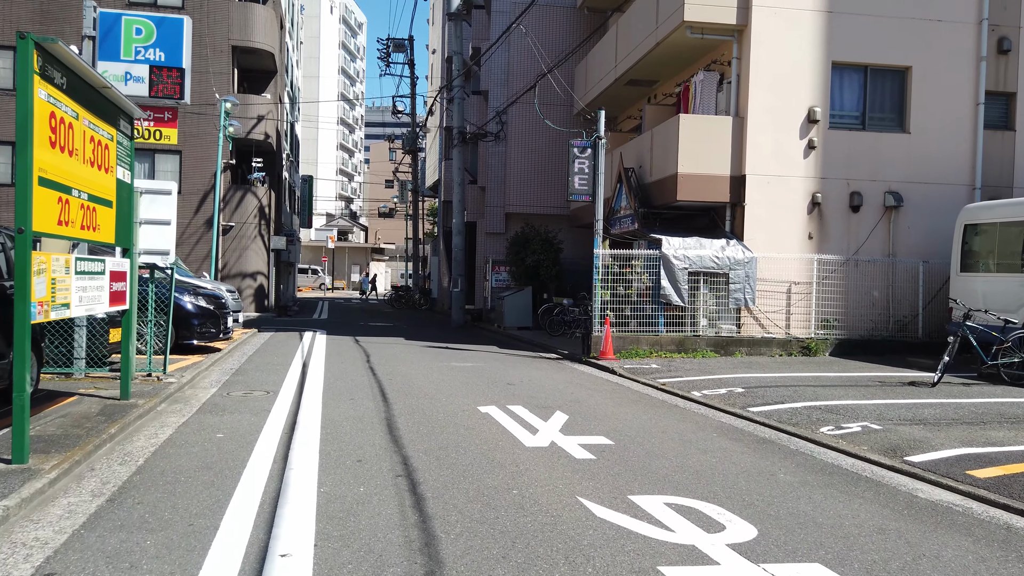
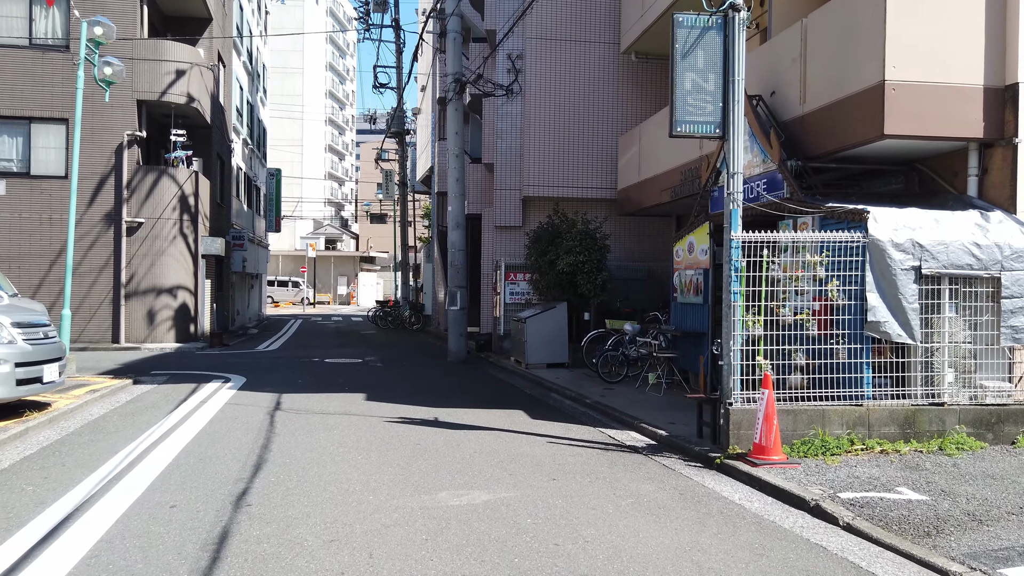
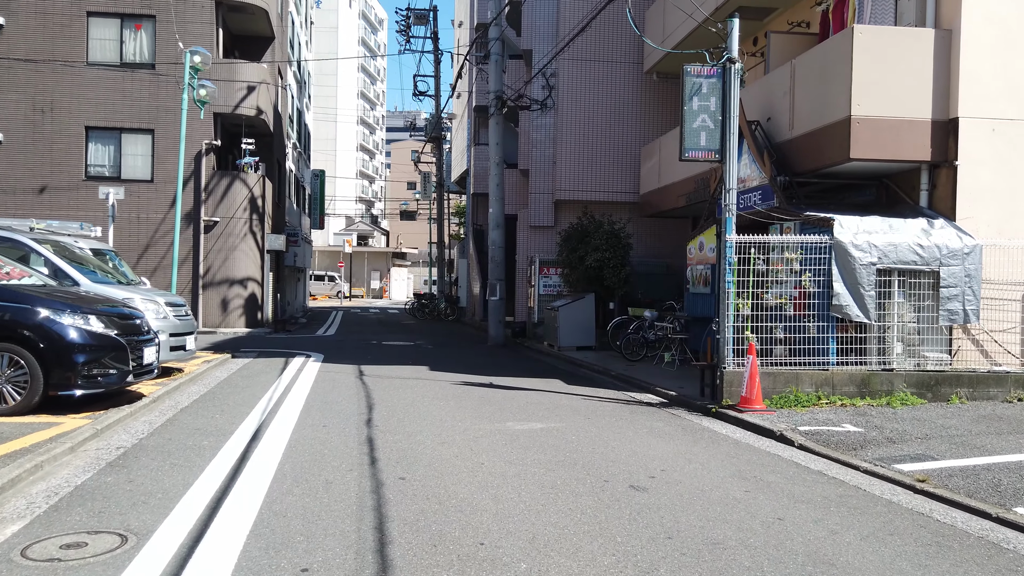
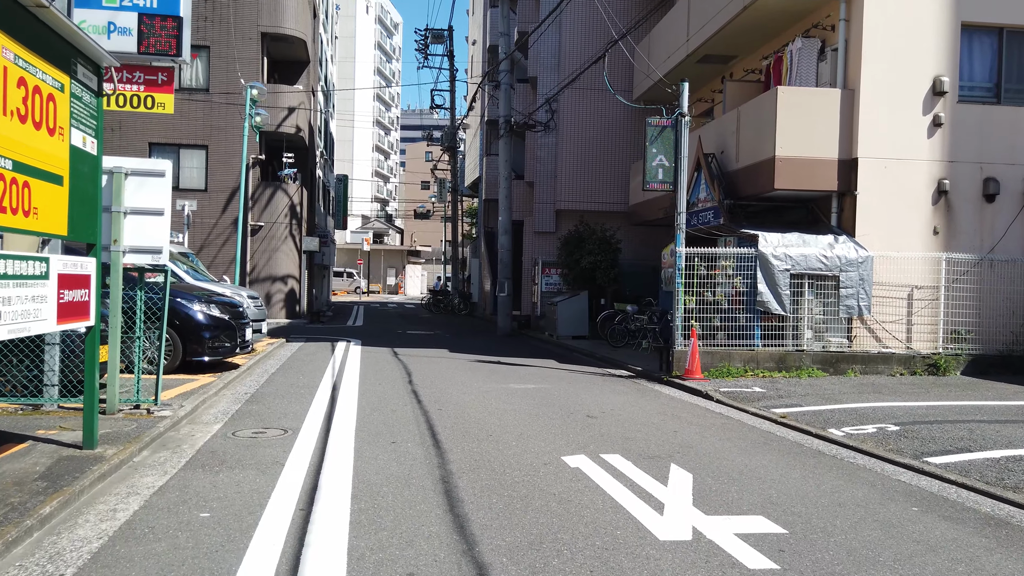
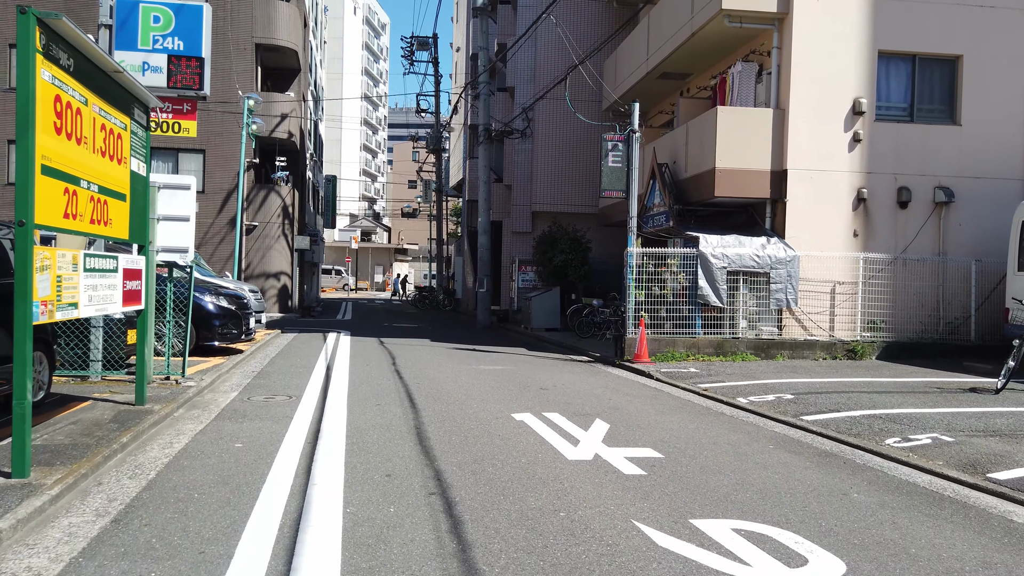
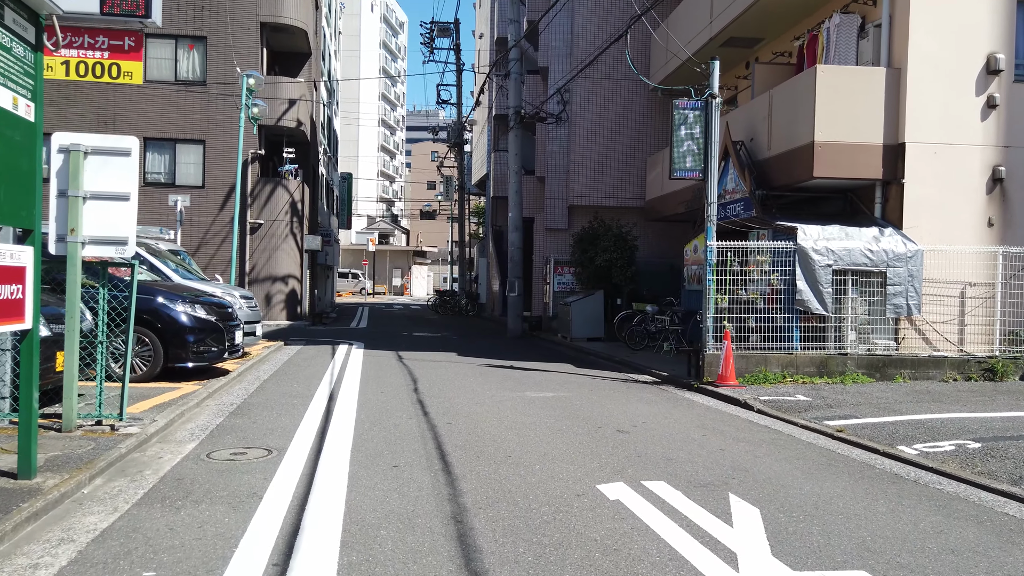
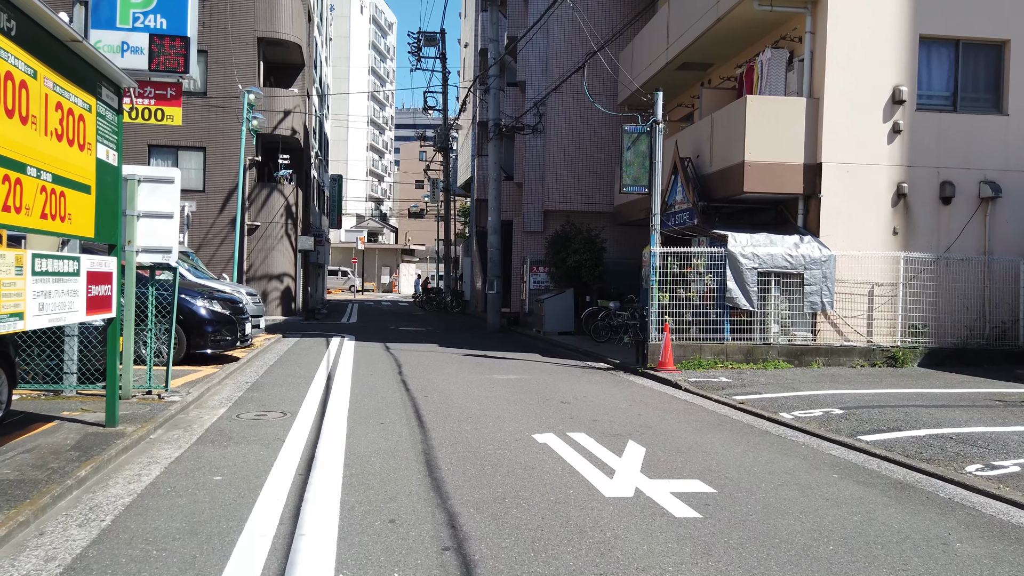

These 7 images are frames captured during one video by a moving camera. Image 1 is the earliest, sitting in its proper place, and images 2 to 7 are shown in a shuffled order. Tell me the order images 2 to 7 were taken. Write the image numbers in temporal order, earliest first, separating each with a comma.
5, 7, 4, 6, 3, 2
